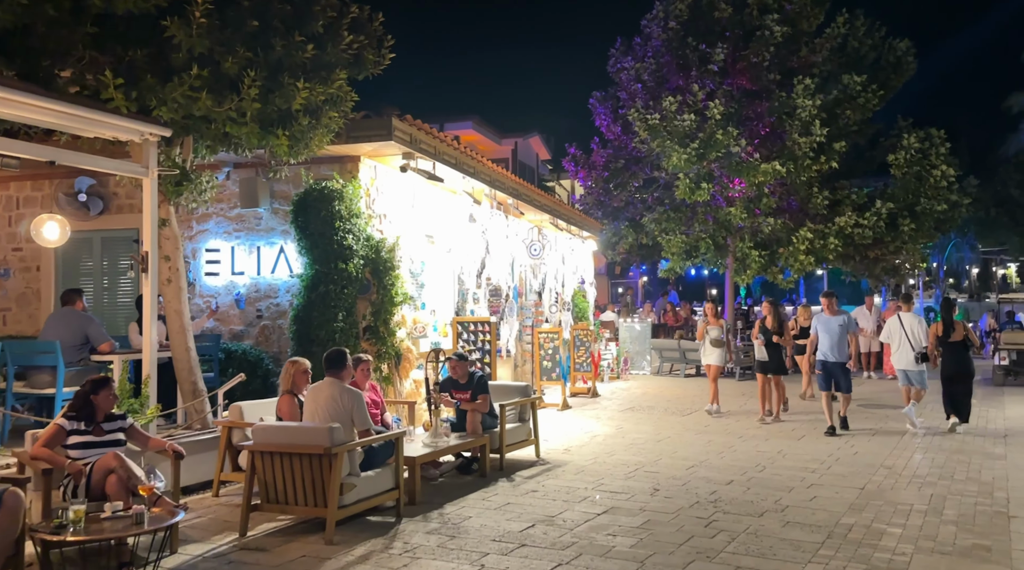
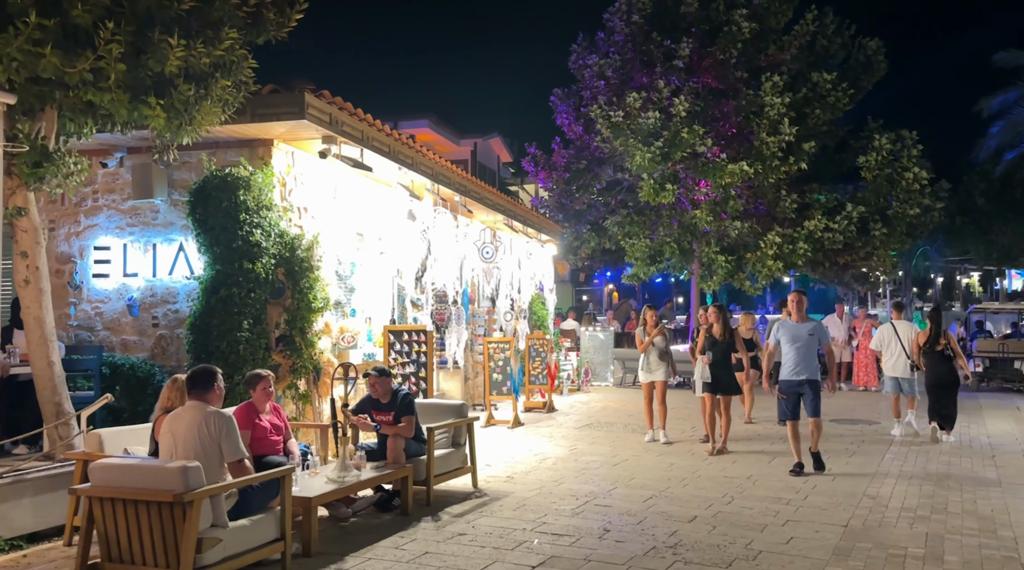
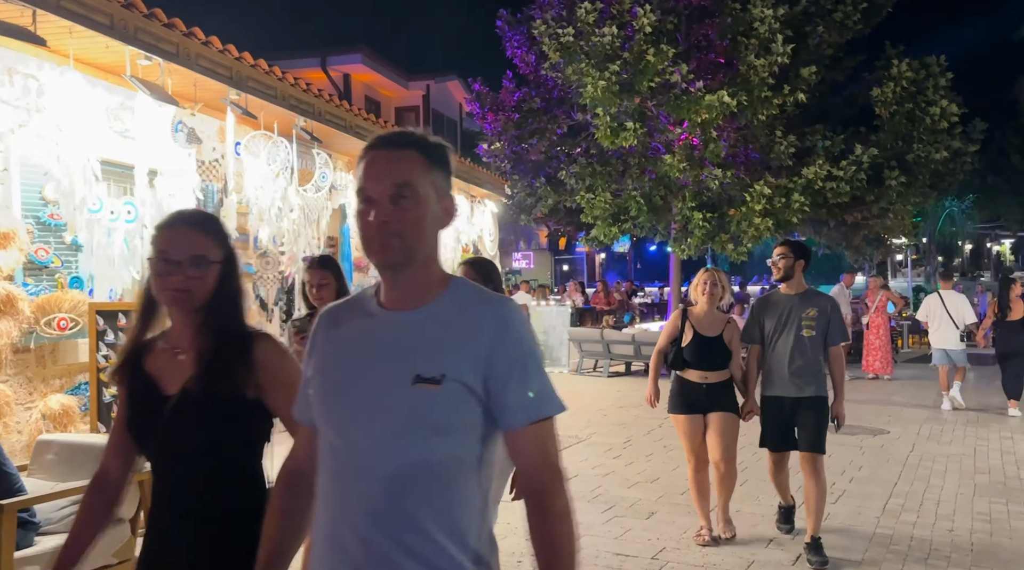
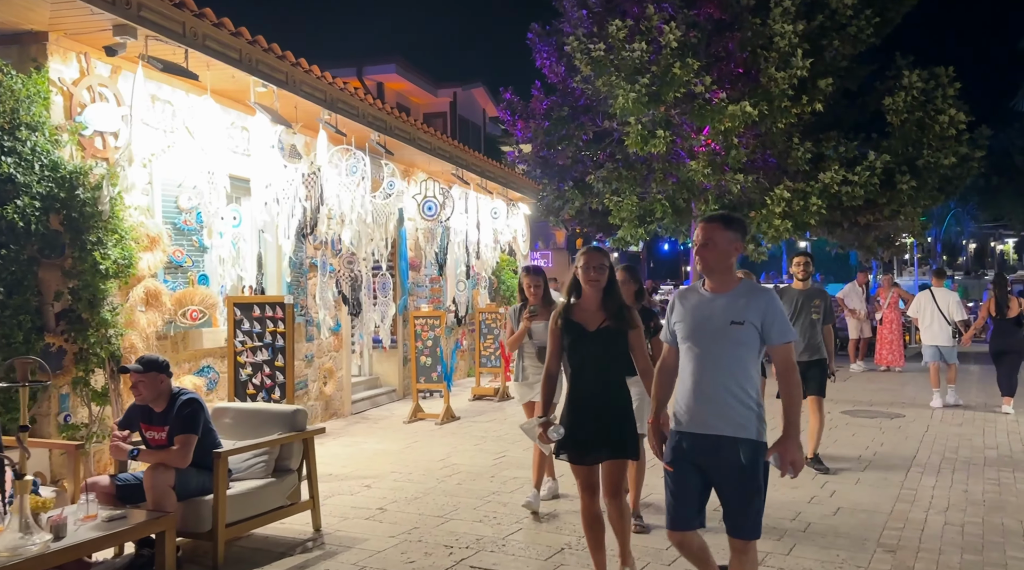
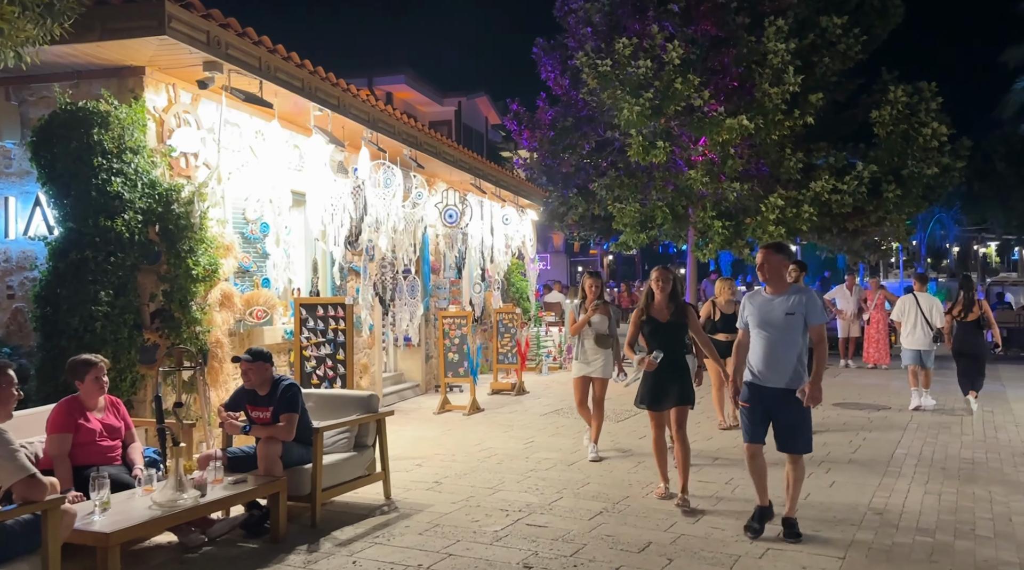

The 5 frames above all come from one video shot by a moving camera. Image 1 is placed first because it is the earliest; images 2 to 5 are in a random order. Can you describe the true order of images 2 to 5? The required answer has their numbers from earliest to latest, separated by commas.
2, 5, 4, 3
